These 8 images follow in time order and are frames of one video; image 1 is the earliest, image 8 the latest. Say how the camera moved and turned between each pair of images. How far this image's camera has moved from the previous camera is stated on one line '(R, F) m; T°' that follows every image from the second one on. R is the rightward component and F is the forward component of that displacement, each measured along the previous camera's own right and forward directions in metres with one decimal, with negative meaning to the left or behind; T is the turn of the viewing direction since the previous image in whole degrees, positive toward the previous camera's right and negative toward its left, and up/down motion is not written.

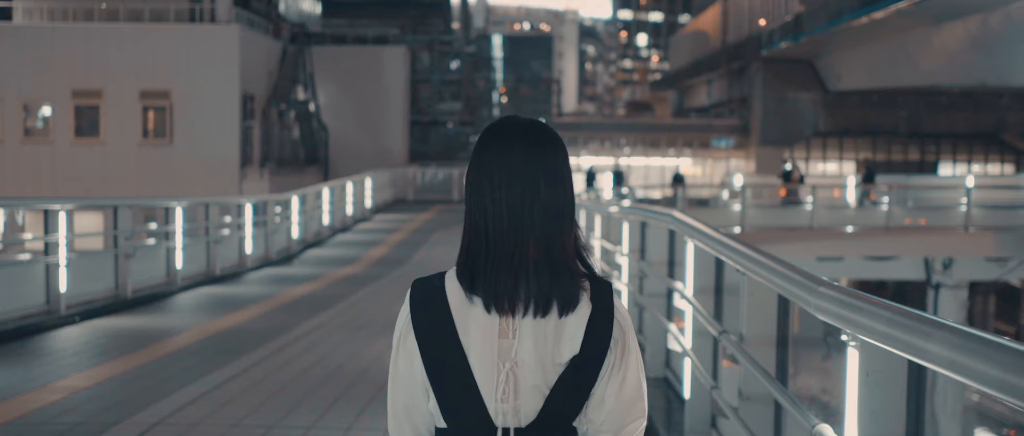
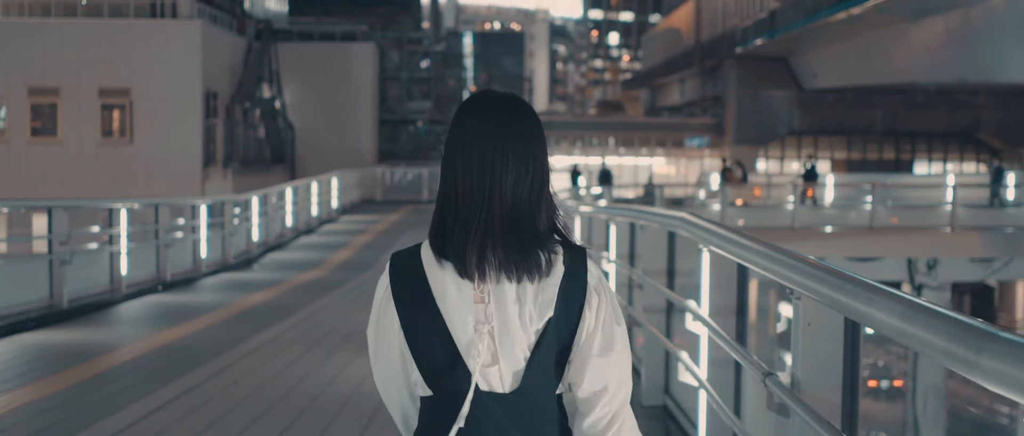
(0.0, +0.8) m; +2°
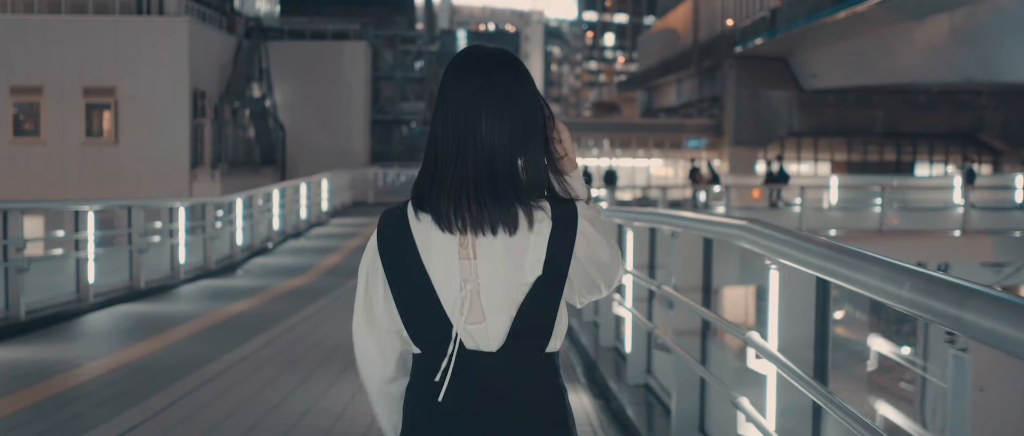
(0.0, +0.8) m; 0°
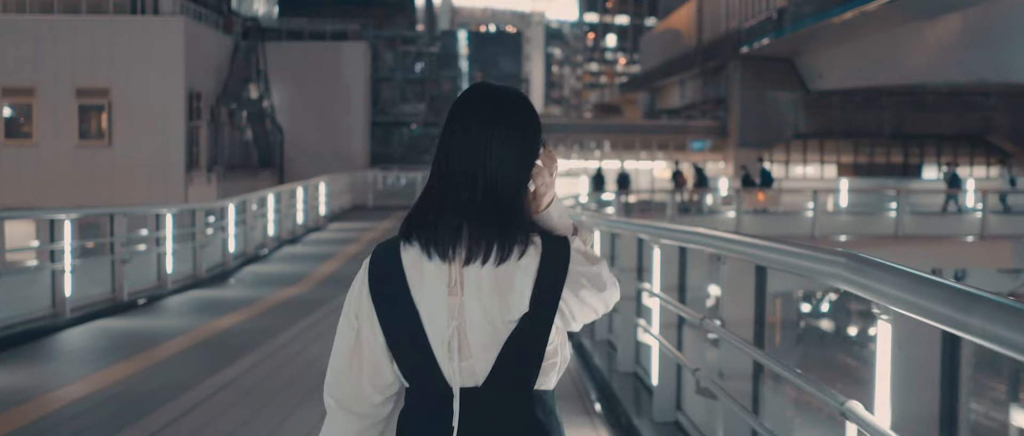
(-0.1, +0.7) m; 0°
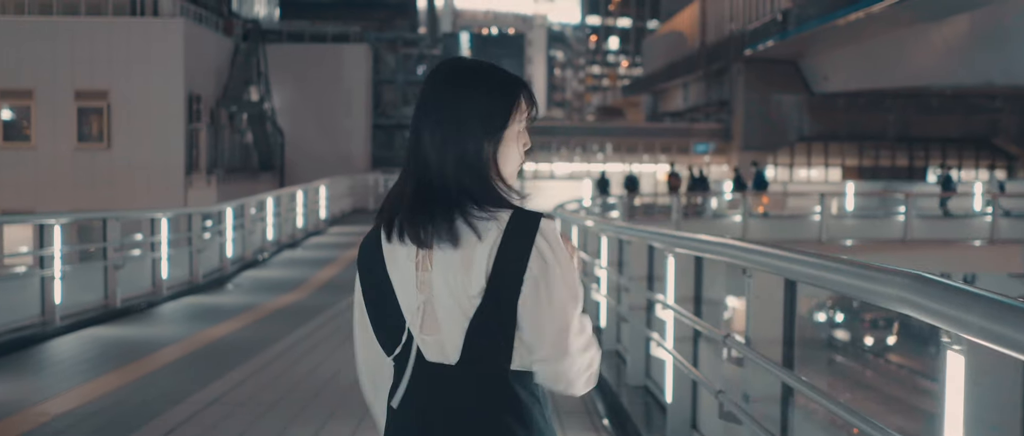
(0.0, +0.3) m; 0°
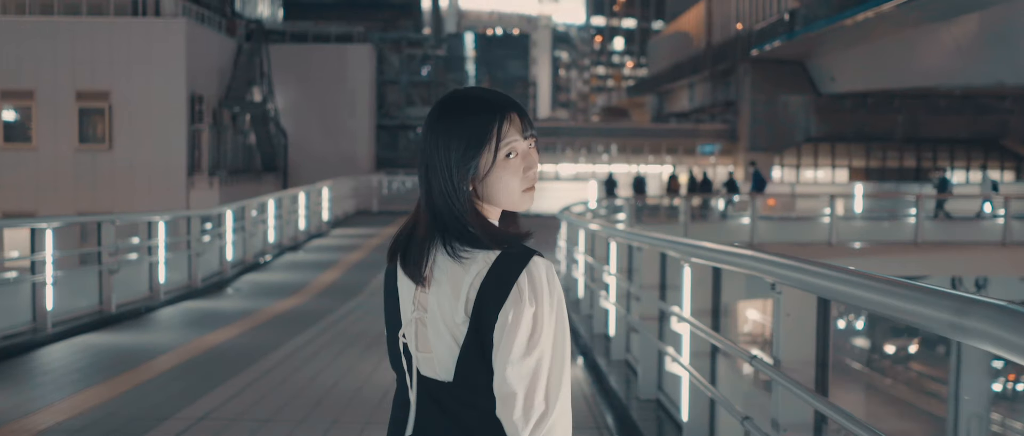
(0.0, +0.3) m; 0°
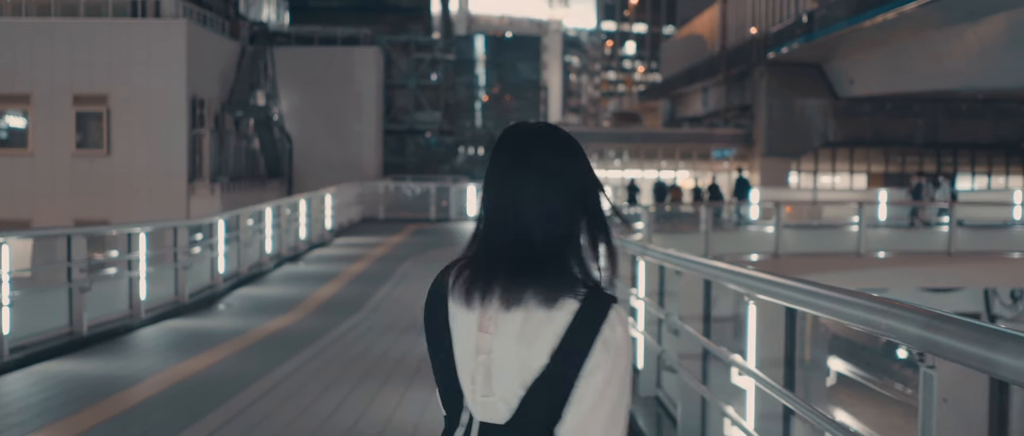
(0.0, +1.0) m; -1°
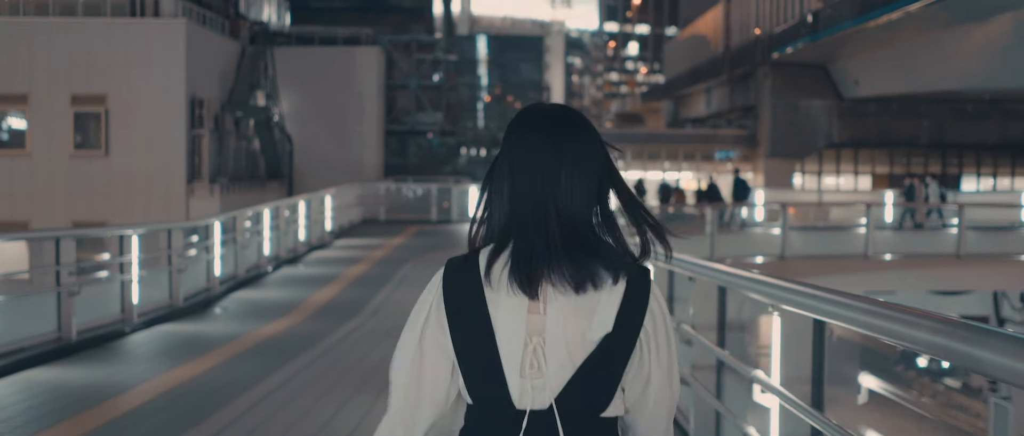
(0.0, +0.3) m; 0°
